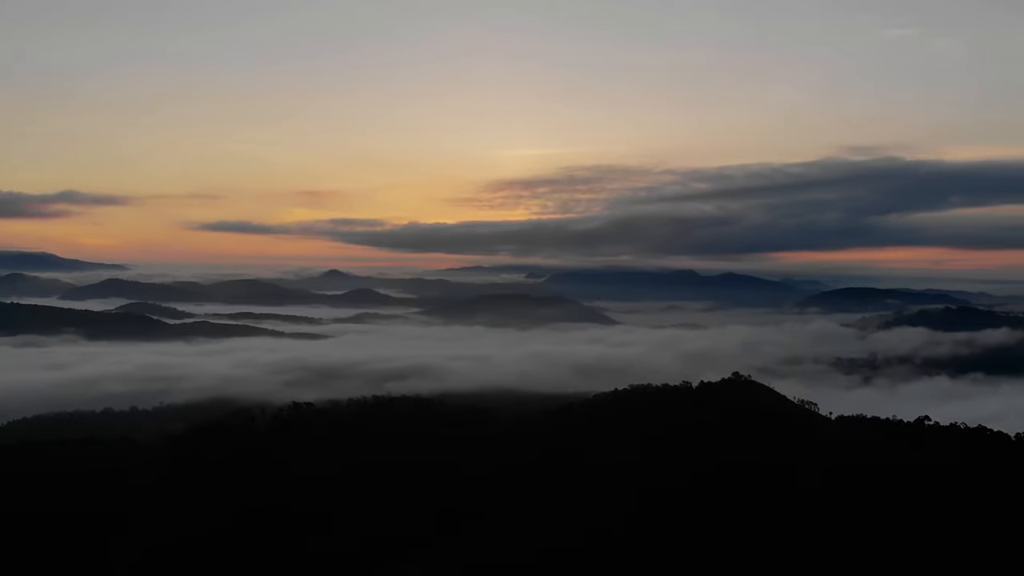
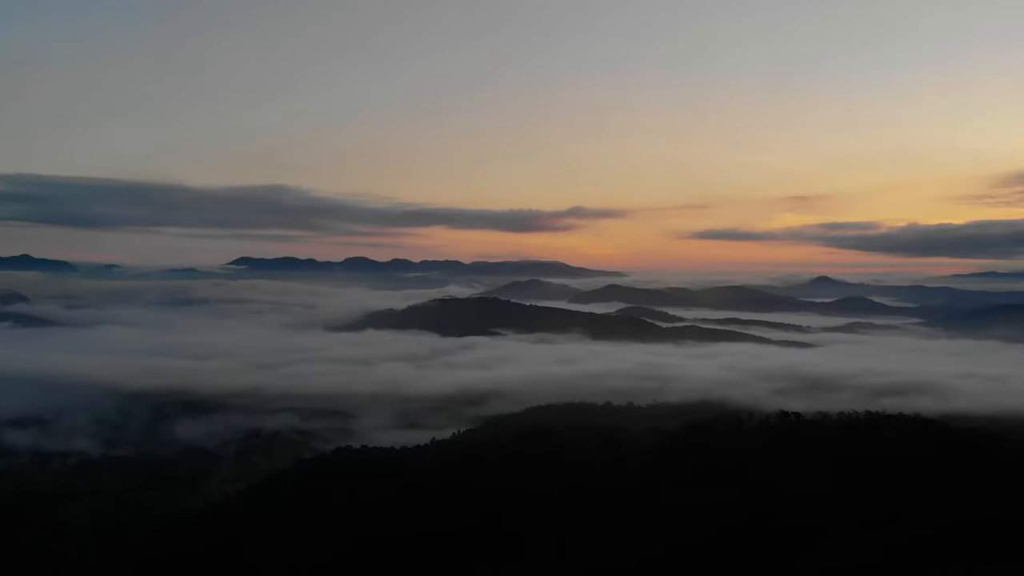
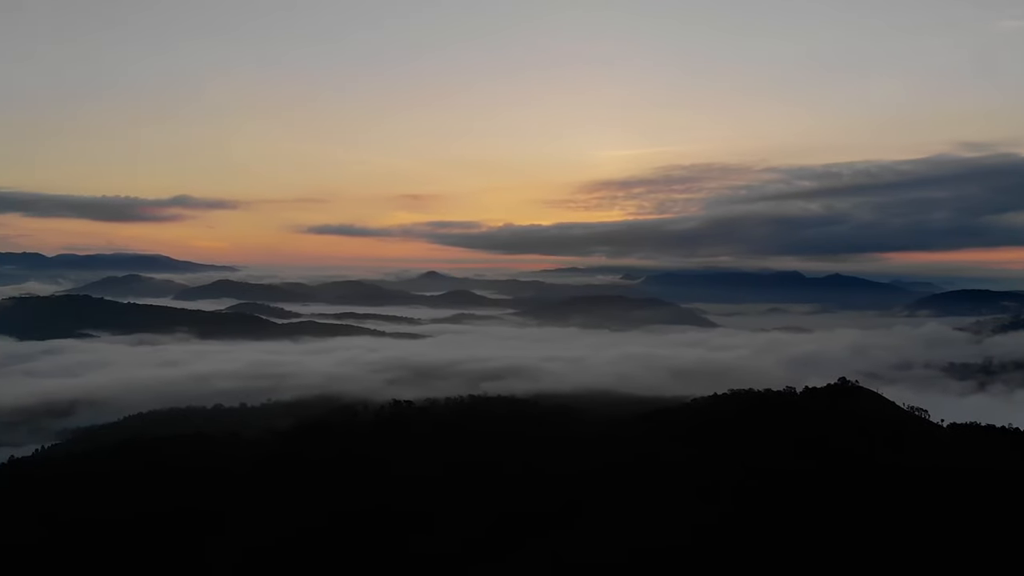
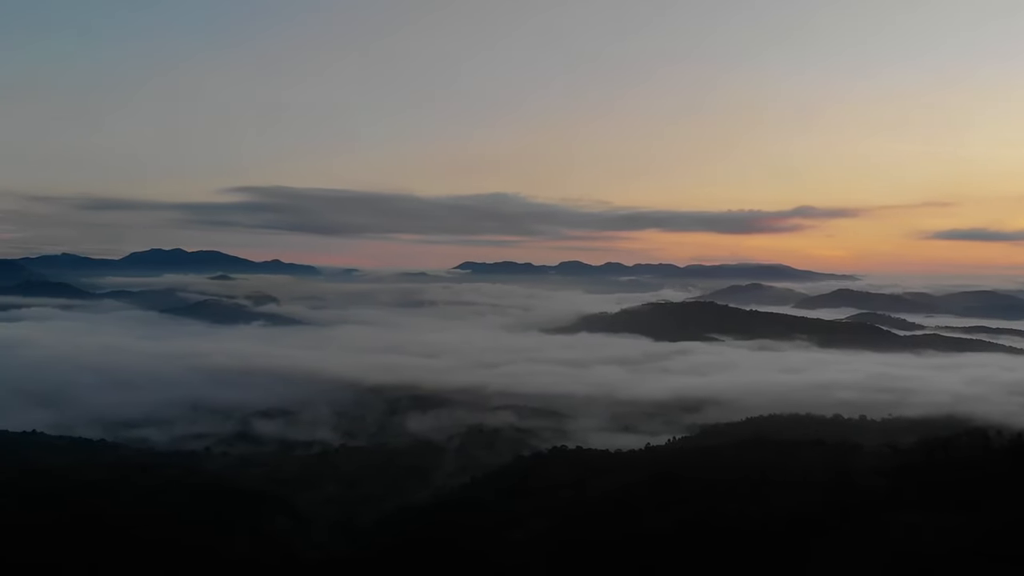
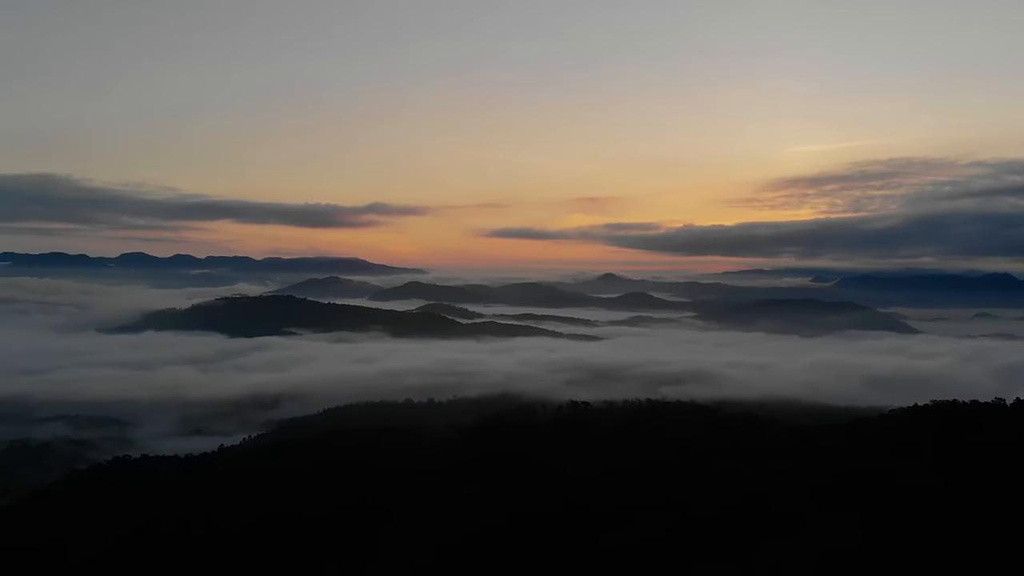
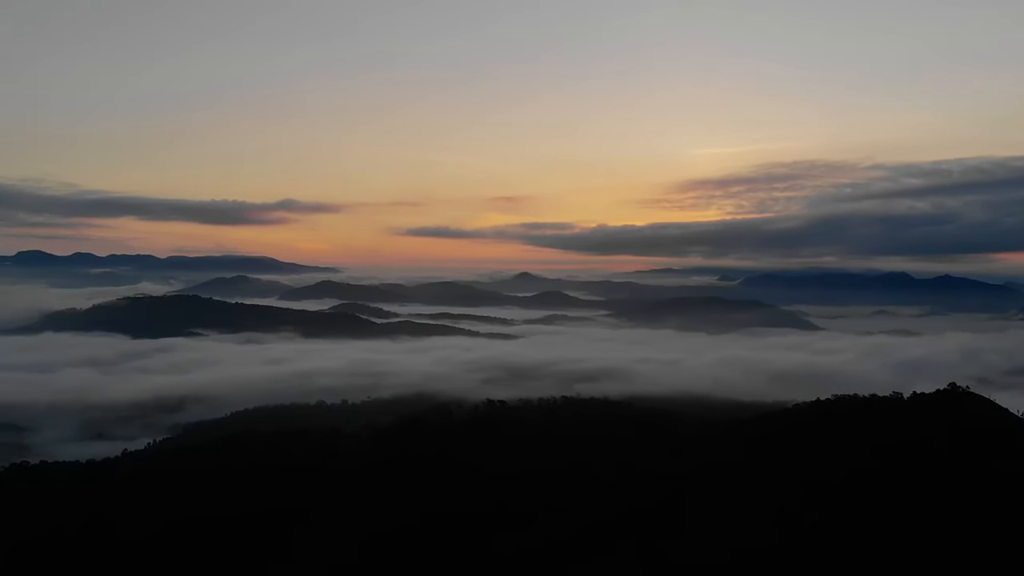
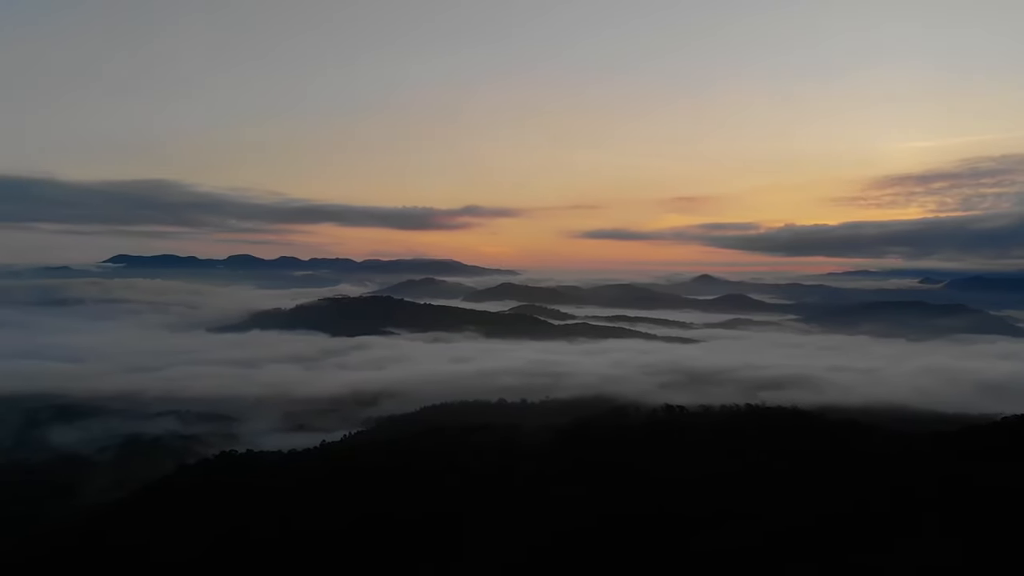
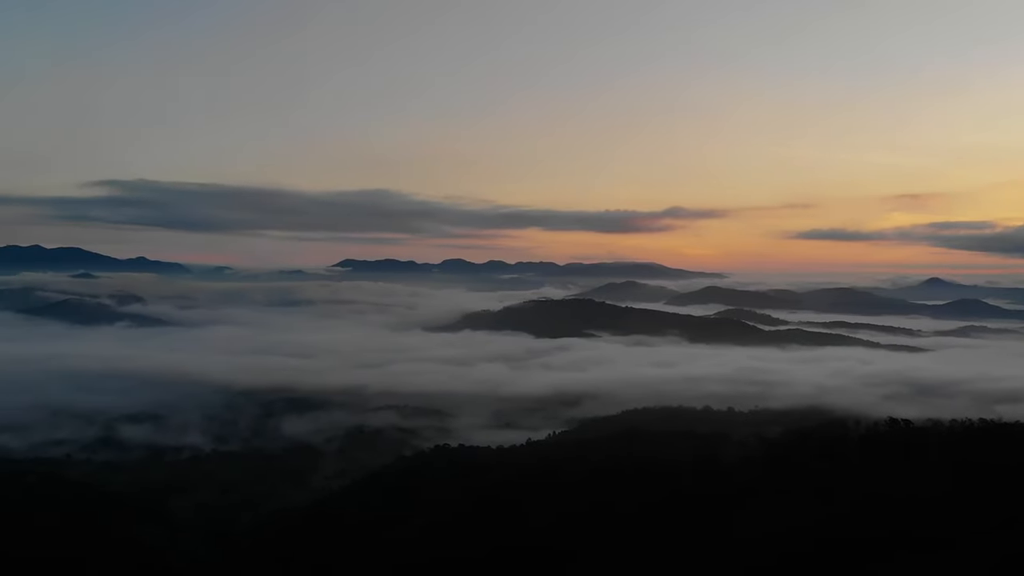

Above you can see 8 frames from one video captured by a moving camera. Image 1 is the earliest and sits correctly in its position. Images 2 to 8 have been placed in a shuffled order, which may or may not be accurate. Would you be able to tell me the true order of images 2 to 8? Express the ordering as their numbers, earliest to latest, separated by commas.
3, 6, 5, 7, 2, 8, 4
